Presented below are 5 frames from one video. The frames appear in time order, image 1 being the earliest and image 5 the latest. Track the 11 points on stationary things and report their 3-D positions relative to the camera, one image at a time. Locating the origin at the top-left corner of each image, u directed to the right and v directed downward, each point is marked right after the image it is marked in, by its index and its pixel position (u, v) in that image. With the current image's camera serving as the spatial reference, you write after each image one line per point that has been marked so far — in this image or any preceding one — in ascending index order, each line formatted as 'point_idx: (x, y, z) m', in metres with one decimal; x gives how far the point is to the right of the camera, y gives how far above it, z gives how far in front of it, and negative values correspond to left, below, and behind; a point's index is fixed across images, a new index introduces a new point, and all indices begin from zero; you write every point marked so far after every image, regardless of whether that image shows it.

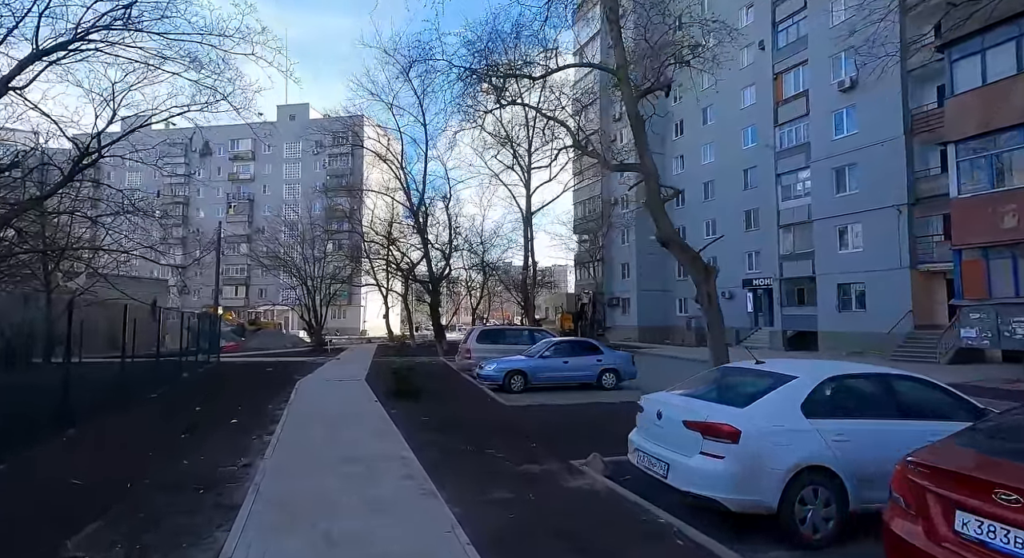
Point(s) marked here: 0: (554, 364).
0: (+1.1, -2.2, +15.0) m
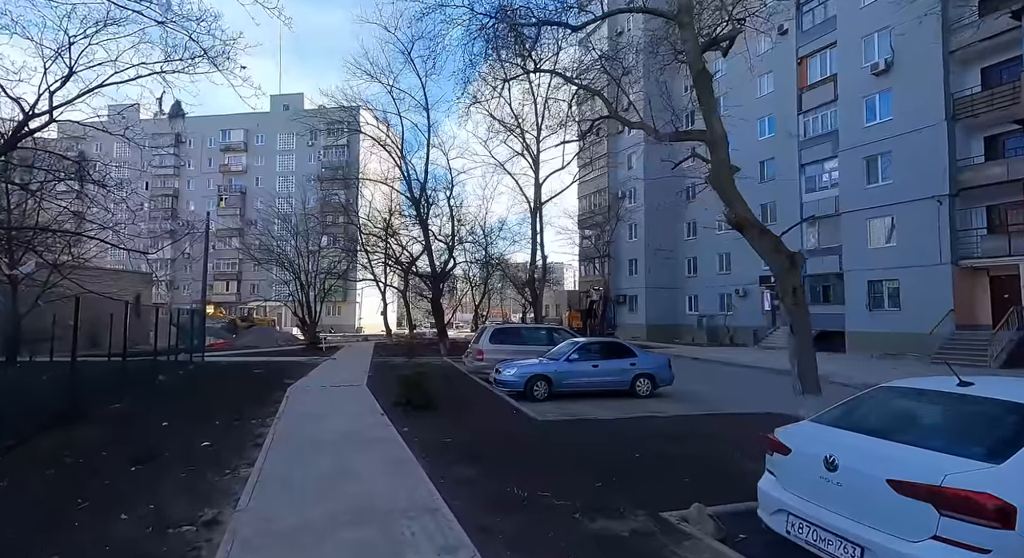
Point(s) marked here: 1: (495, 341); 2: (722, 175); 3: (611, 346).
0: (+1.6, -2.1, +13.2) m
1: (-0.5, -1.8, +16.7) m
2: (+3.1, +1.5, +8.5) m
3: (+2.3, -1.6, +13.6) m
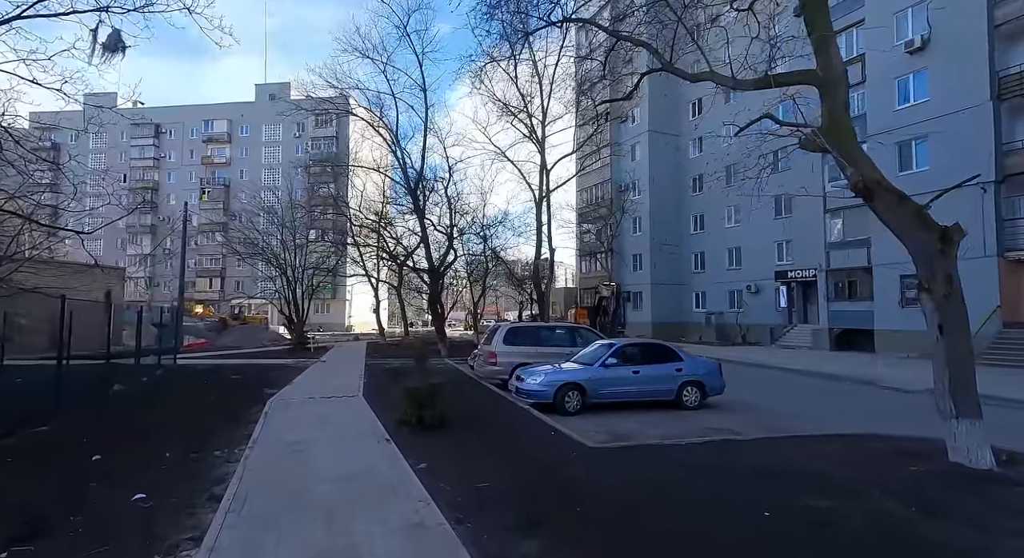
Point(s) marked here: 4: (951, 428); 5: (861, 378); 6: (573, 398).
0: (+2.1, -1.9, +11.1) m
1: (-0.1, -1.6, +14.5) m
2: (+3.6, +1.7, +6.4) m
3: (+2.8, -1.4, +11.5) m
4: (+4.7, -1.6, +6.1) m
5: (+10.2, -2.9, +16.8) m
6: (+1.1, -2.3, +10.8) m
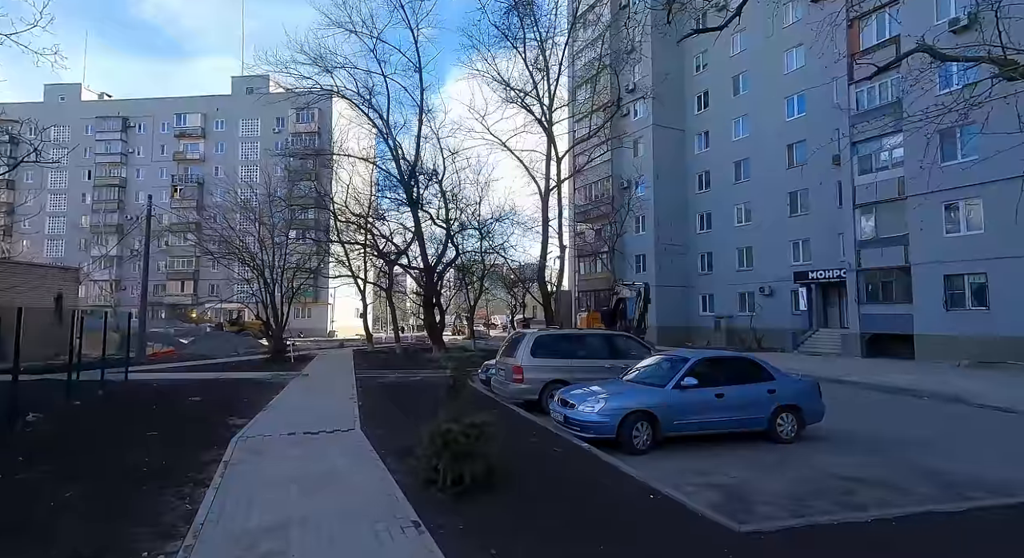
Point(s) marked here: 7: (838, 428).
0: (+2.8, -1.8, +8.5) m
1: (+0.5, -1.6, +11.9) m
2: (+4.5, +1.8, +3.9) m
3: (+3.5, -1.3, +9.0) m
4: (+5.5, -1.5, +3.6) m
5: (+10.8, -2.9, +14.5) m
6: (+1.8, -2.2, +8.2) m
7: (+5.6, -2.5, +9.9) m
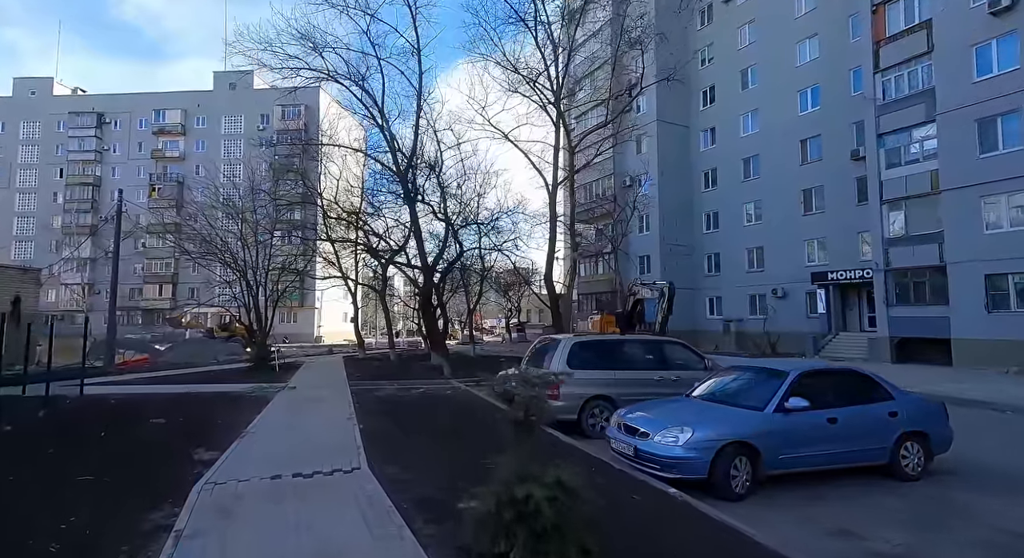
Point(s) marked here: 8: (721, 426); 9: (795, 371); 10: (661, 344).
0: (+3.4, -1.7, +6.6) m
1: (+1.1, -1.5, +9.9) m
2: (+5.2, +2.0, +2.0) m
3: (+4.1, -1.2, +7.1) m
4: (+6.3, -1.3, +1.8) m
5: (+11.2, -2.8, +12.8) m
6: (+2.5, -2.1, +6.3) m
7: (+6.2, -2.4, +8.1) m
8: (+2.3, -1.6, +6.4) m
9: (+3.4, -1.1, +7.0) m
10: (+2.7, -1.2, +10.4) m
